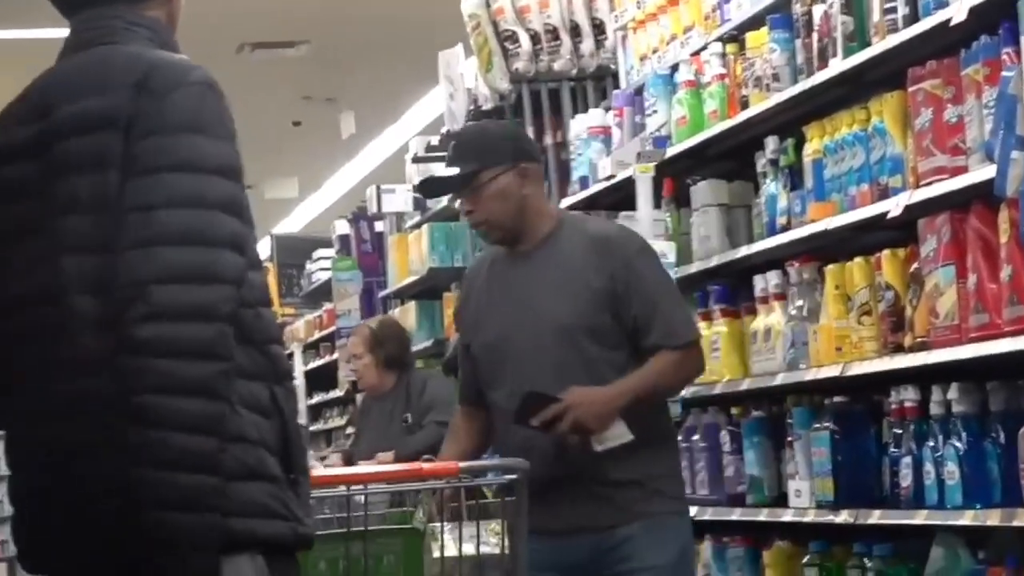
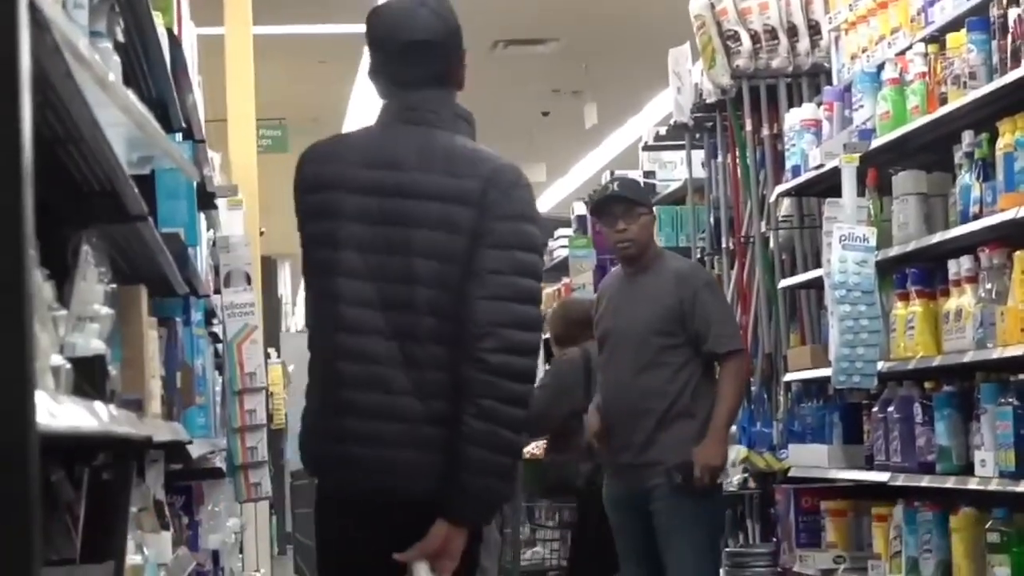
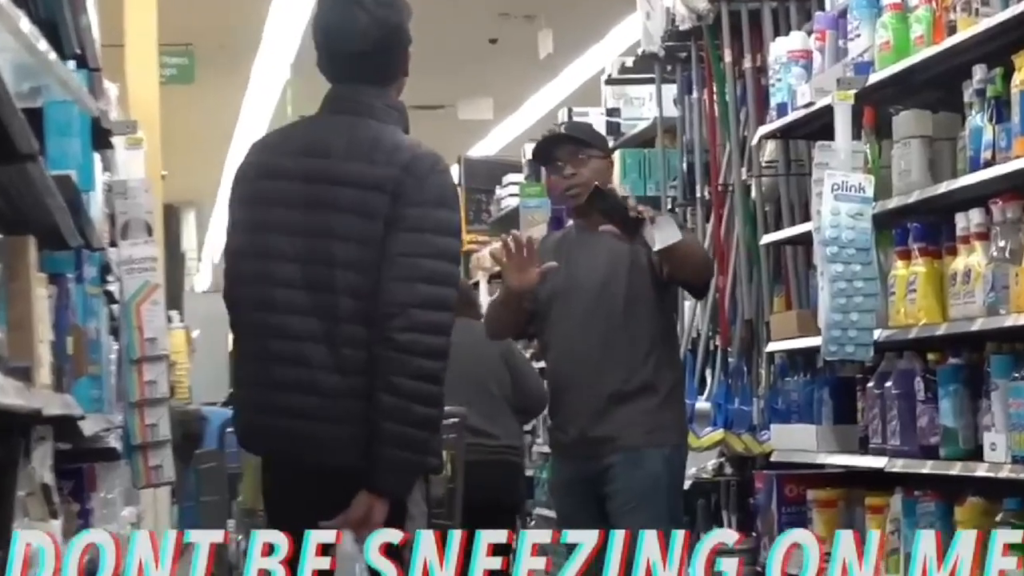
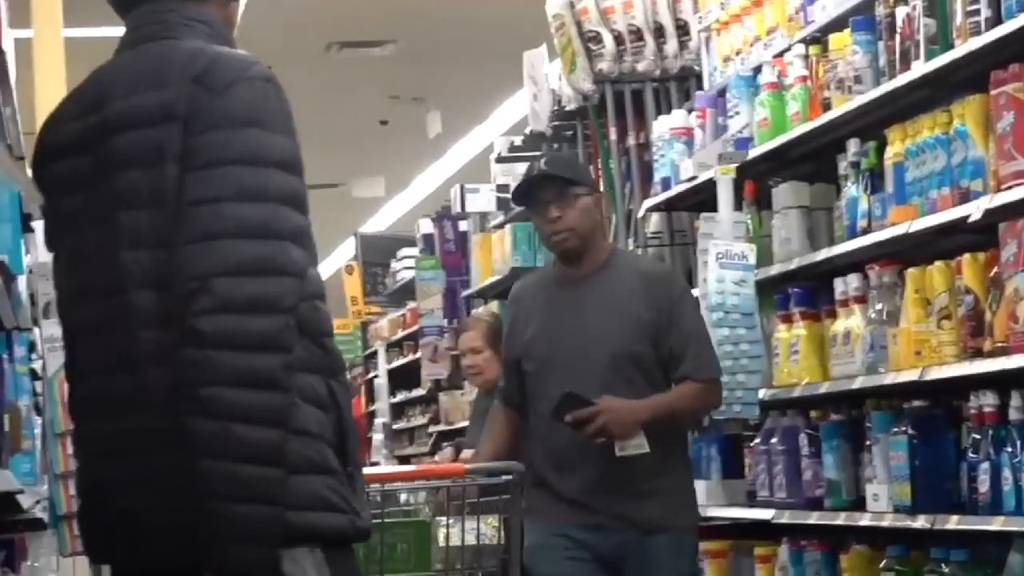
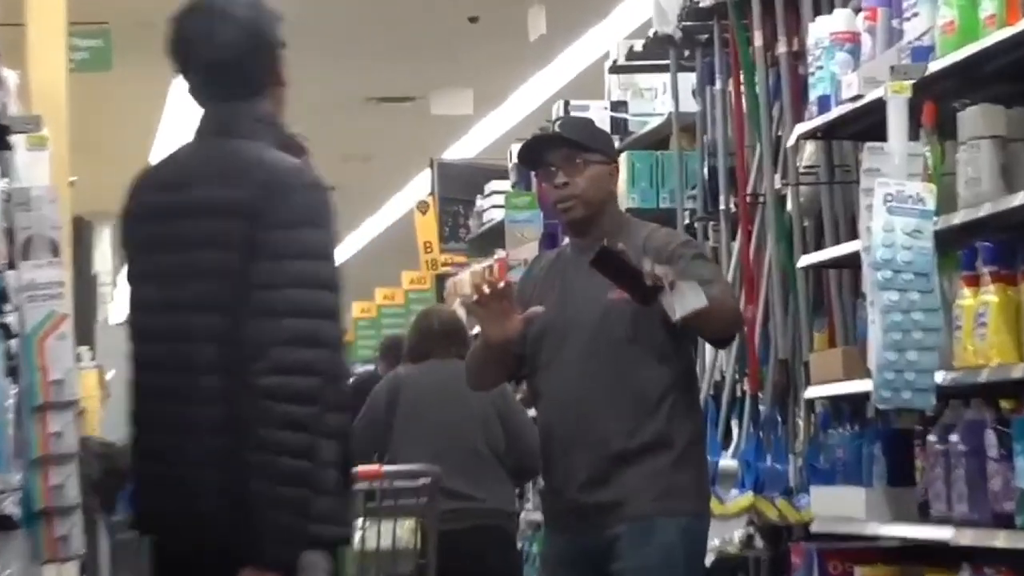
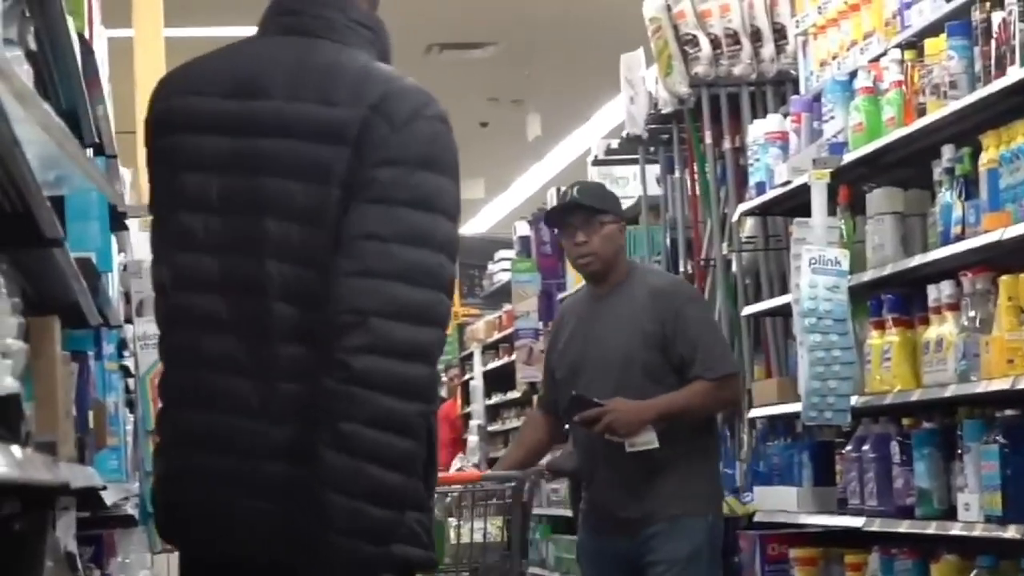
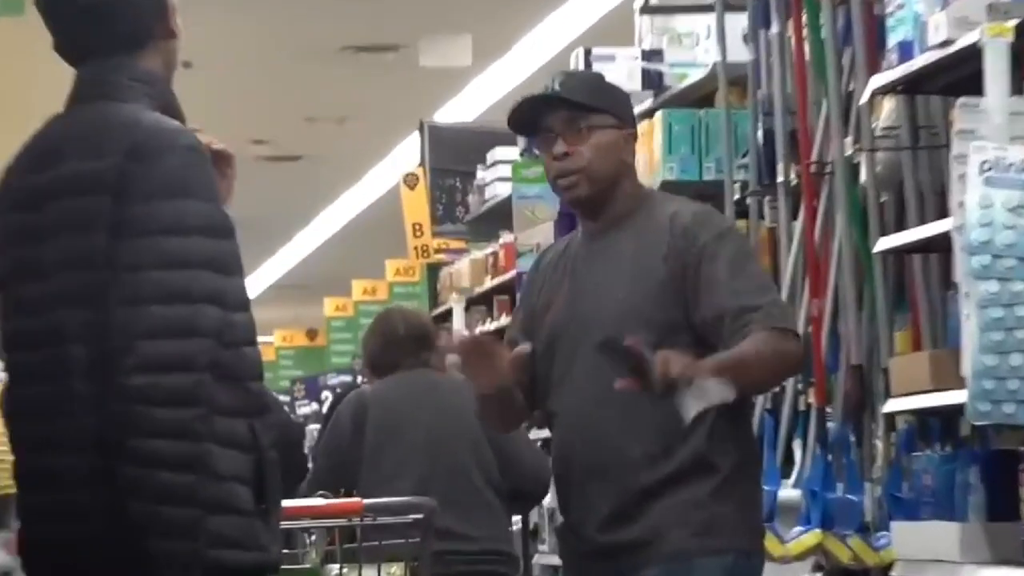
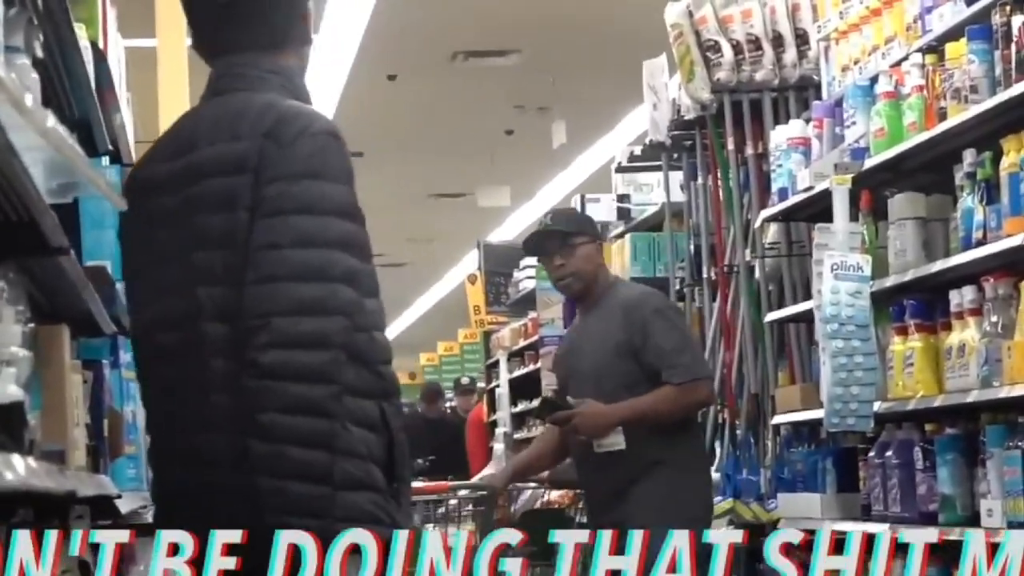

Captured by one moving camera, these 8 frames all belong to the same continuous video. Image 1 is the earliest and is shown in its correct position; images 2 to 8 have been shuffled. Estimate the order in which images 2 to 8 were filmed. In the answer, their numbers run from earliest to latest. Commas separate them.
4, 6, 8, 2, 3, 5, 7
